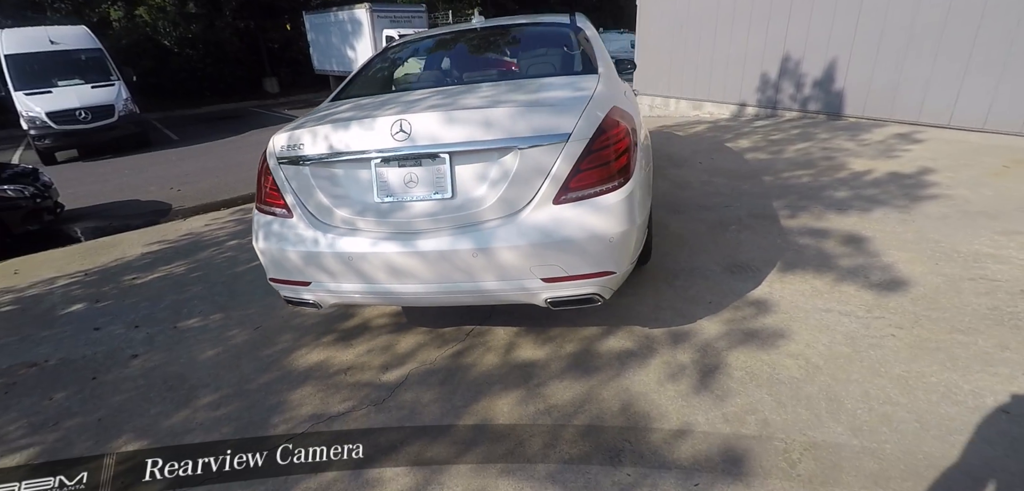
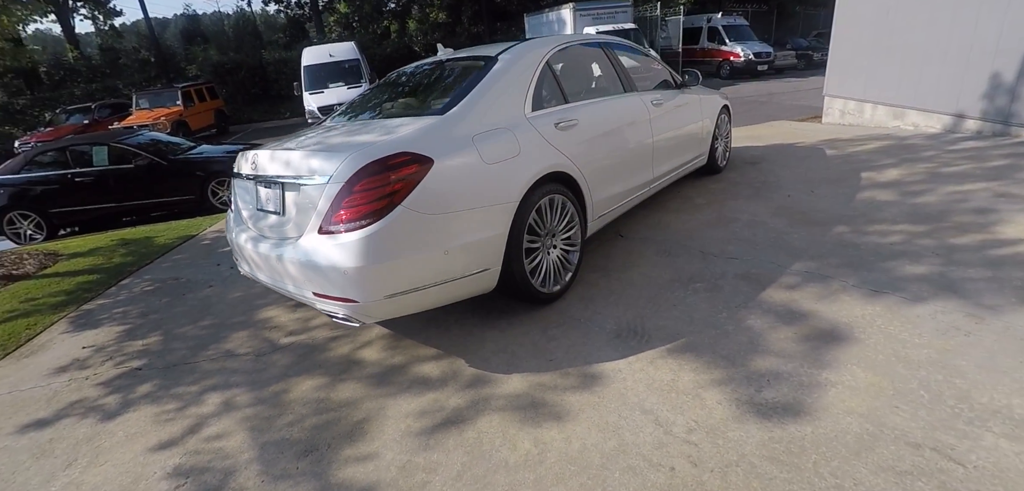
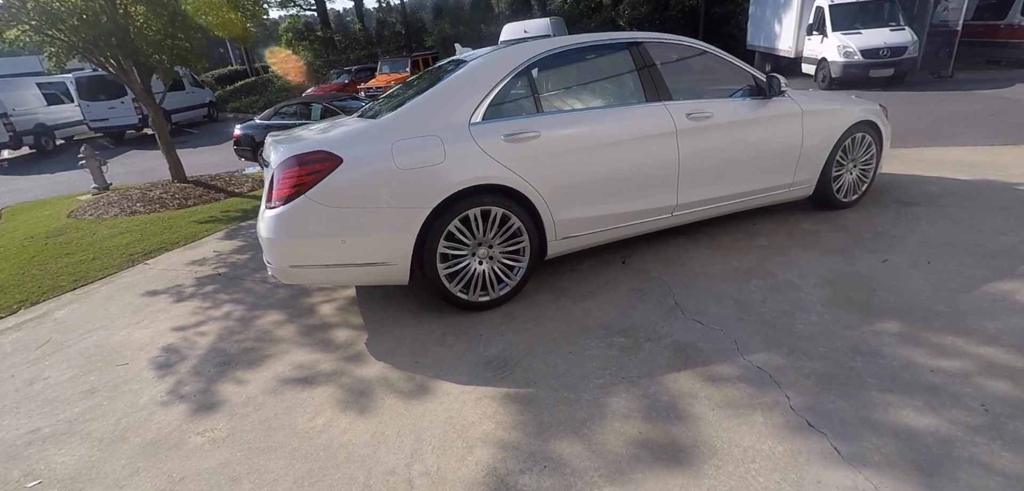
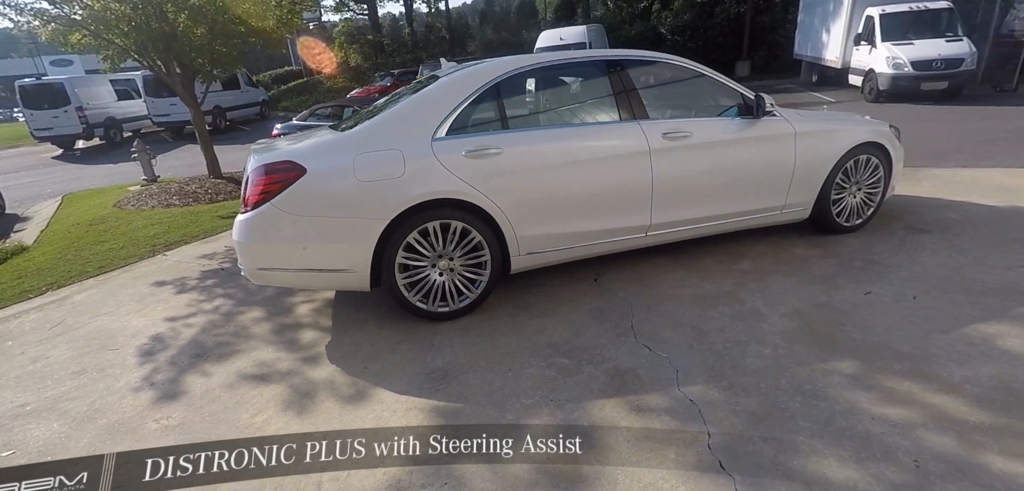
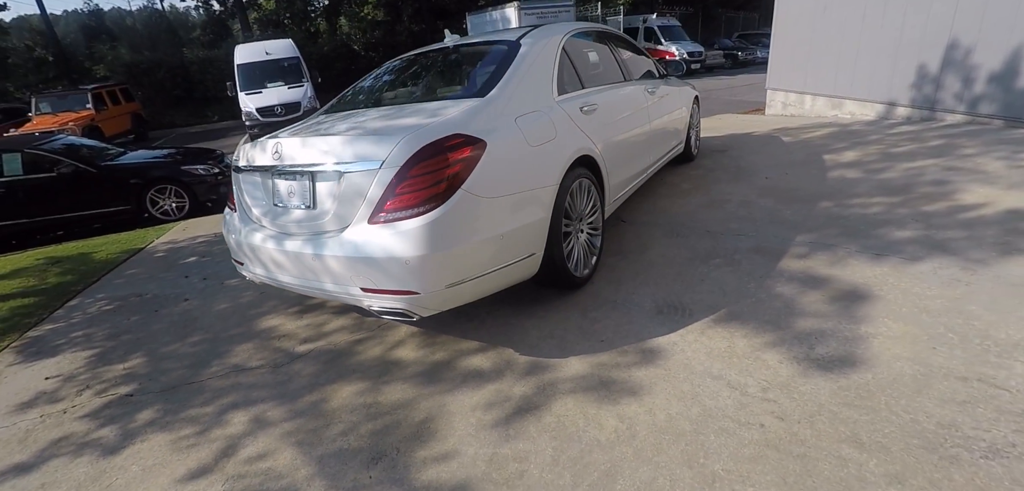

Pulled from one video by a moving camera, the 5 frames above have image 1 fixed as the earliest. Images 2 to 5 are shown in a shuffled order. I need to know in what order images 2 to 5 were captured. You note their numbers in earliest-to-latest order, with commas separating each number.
5, 2, 3, 4
